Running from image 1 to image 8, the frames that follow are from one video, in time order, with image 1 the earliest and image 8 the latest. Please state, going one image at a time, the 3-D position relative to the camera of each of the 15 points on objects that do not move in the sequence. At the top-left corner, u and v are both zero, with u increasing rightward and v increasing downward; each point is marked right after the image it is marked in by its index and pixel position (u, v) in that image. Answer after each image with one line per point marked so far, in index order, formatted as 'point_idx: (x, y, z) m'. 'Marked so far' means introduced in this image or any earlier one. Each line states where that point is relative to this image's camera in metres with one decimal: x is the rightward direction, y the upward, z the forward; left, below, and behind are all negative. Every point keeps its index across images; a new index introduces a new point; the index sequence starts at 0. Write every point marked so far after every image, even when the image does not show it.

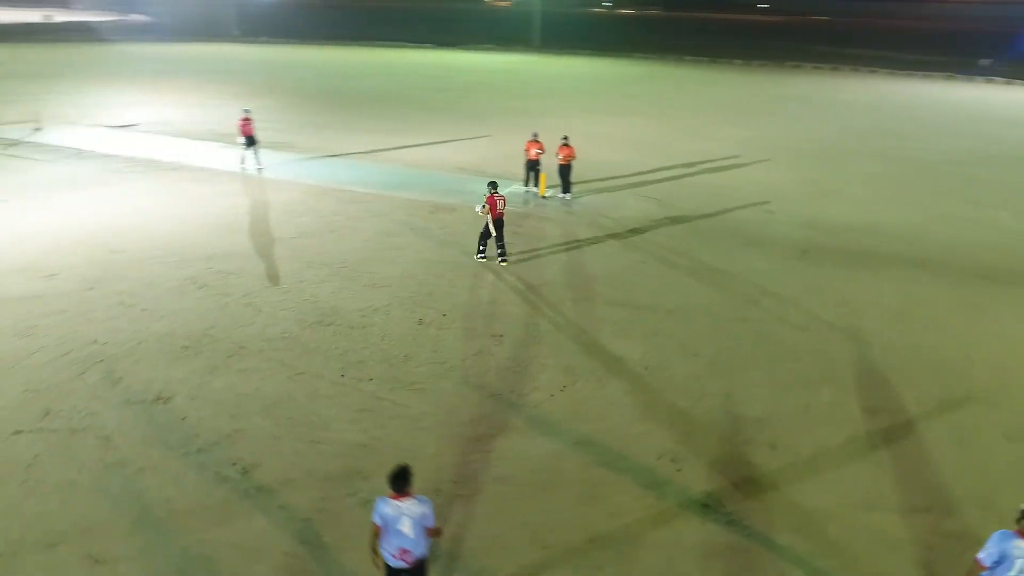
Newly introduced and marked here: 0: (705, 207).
0: (+3.5, +1.5, +13.4) m
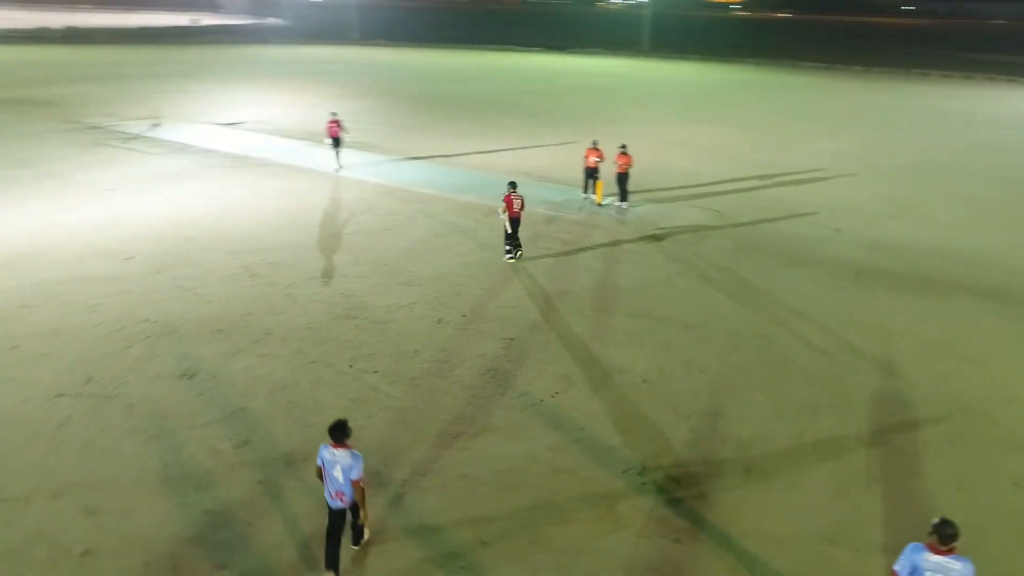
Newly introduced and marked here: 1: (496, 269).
0: (+4.5, +1.2, +13.0) m
1: (-0.3, +0.3, +10.3) m
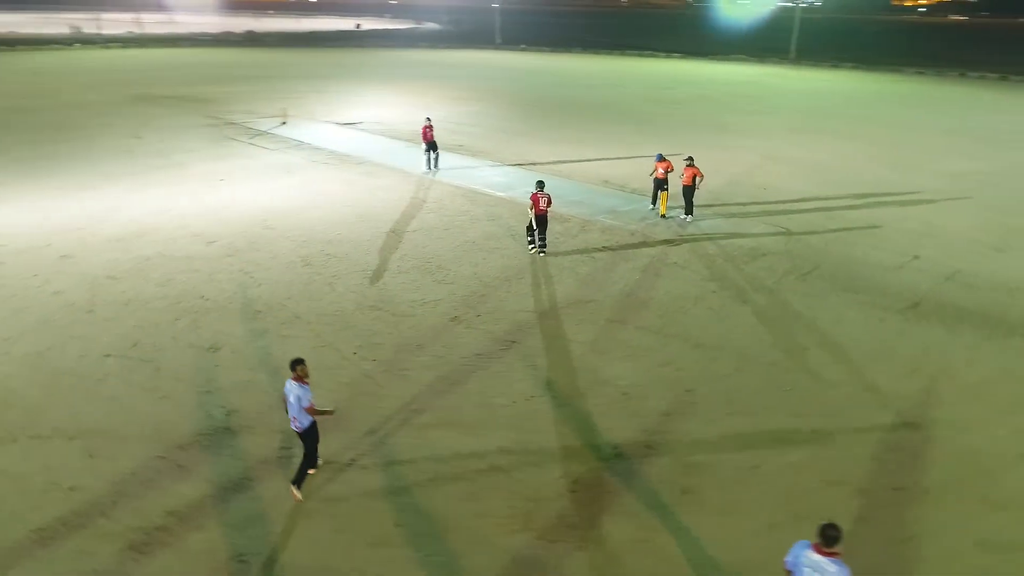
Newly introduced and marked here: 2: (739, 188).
0: (+5.5, +0.7, +12.3) m
1: (+0.2, +0.2, +10.6) m
2: (+5.0, +2.2, +16.0) m
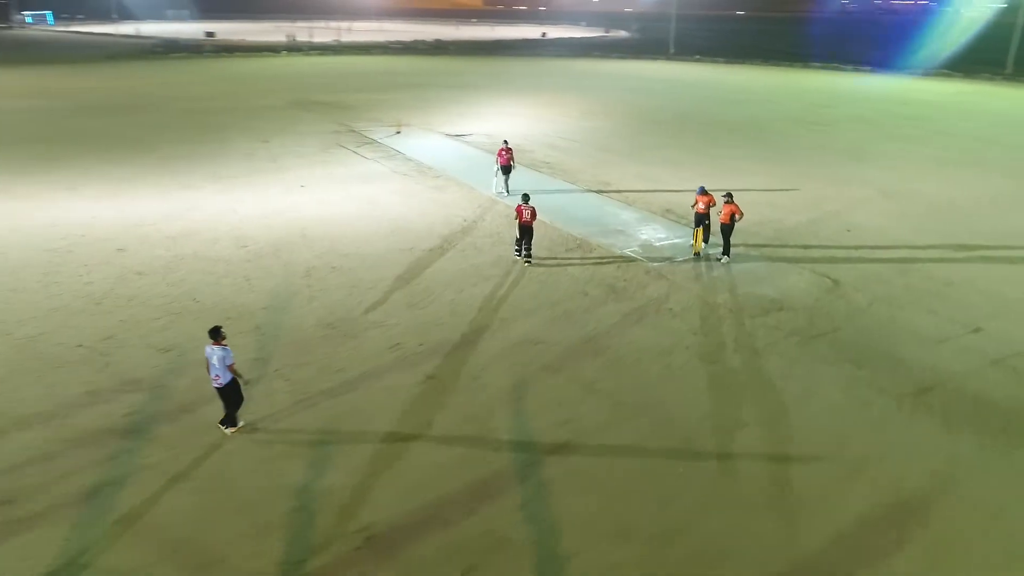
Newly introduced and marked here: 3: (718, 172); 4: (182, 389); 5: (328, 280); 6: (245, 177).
0: (+5.4, -0.2, +10.5) m
1: (-0.1, -0.3, +10.3) m
2: (+6.1, +1.2, +14.3) m
3: (+5.3, +2.9, +18.6) m
4: (-3.7, -1.2, +8.1) m
5: (-2.9, +0.1, +11.4) m
6: (-6.5, +2.7, +17.7) m
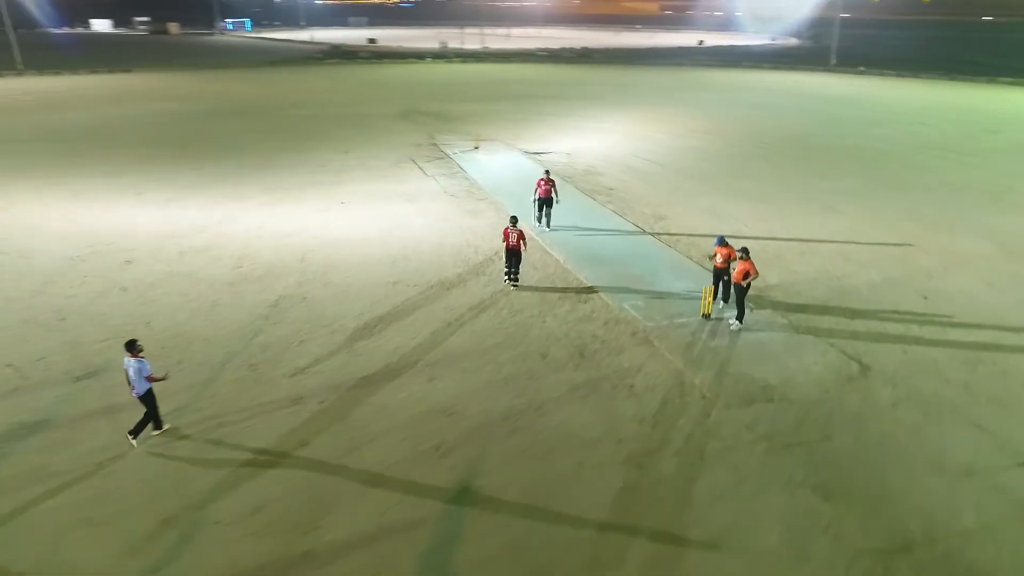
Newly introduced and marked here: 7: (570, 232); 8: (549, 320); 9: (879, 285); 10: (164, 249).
0: (+4.6, -1.4, +8.2) m
1: (-0.9, -0.9, +9.2) m
2: (+6.2, 0.0, +11.7) m
3: (+6.5, +1.7, +16.1) m
4: (-4.9, -1.5, +7.9) m
5: (-3.3, -0.4, +10.8) m
6: (-5.3, +2.4, +17.8) m
7: (+1.2, +1.1, +14.4) m
8: (+0.5, -0.5, +10.4) m
9: (+6.1, 0.0, +11.9) m
10: (-6.4, +0.7, +13.3) m
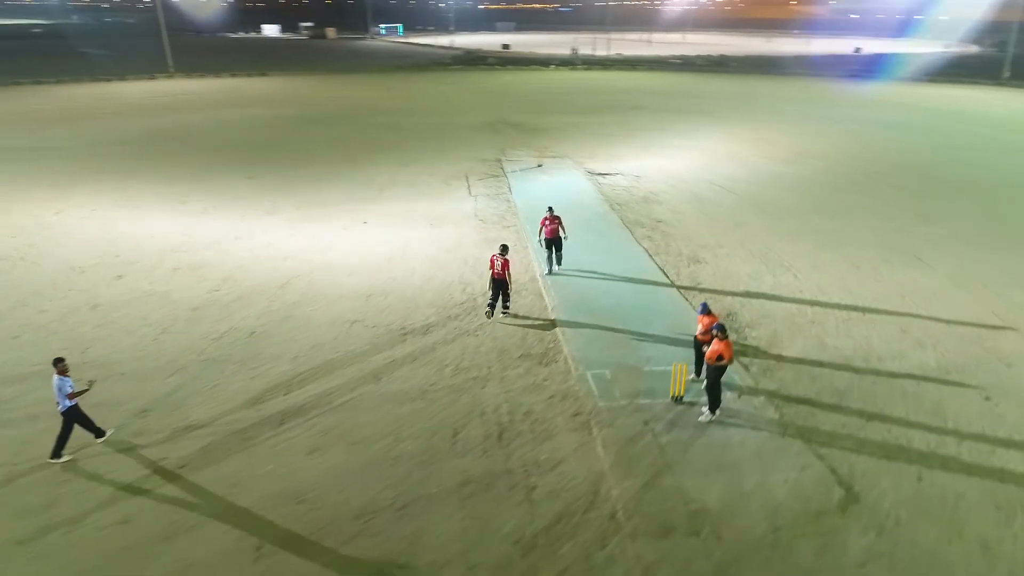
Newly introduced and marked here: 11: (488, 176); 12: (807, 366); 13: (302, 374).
0: (+3.2, -2.4, +6.0) m
1: (-1.9, -1.6, +8.1) m
2: (+5.5, -1.2, +9.2) m
3: (+6.8, +0.5, +13.4) m
4: (-6.2, -1.9, +7.5) m
5: (-4.0, -0.8, +10.1) m
6: (-4.3, +2.0, +17.3) m
7: (+1.2, +0.3, +12.8) m
8: (-0.3, -1.2, +9.0) m
9: (+5.5, -1.1, +9.3) m
10: (-6.4, +0.4, +13.2) m
11: (-0.6, +3.0, +19.8) m
12: (+3.9, -1.0, +9.5) m
13: (-2.7, -1.1, +9.3) m
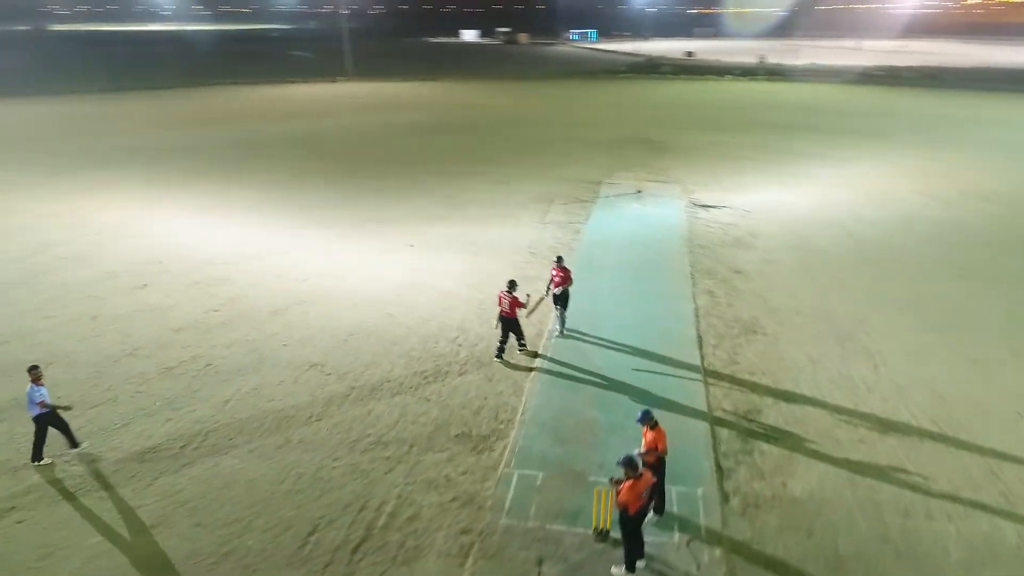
0: (+1.2, -3.3, +3.8) m
1: (-3.1, -2.1, +7.1) m
2: (+4.4, -2.4, +6.3) m
3: (+6.9, -1.0, +10.0) m
4: (-7.3, -2.0, +7.7) m
5: (-4.4, -1.2, +9.6) m
6: (-2.6, +1.5, +16.6) m
7: (+1.4, -0.6, +10.8) m
8: (-1.2, -1.9, +7.6) m
9: (+4.4, -2.4, +6.4) m
10: (-5.9, +0.2, +13.2) m
11: (+1.6, +2.2, +18.0) m
12: (+3.0, -2.1, +7.0) m
13: (-3.4, -1.6, +8.5) m
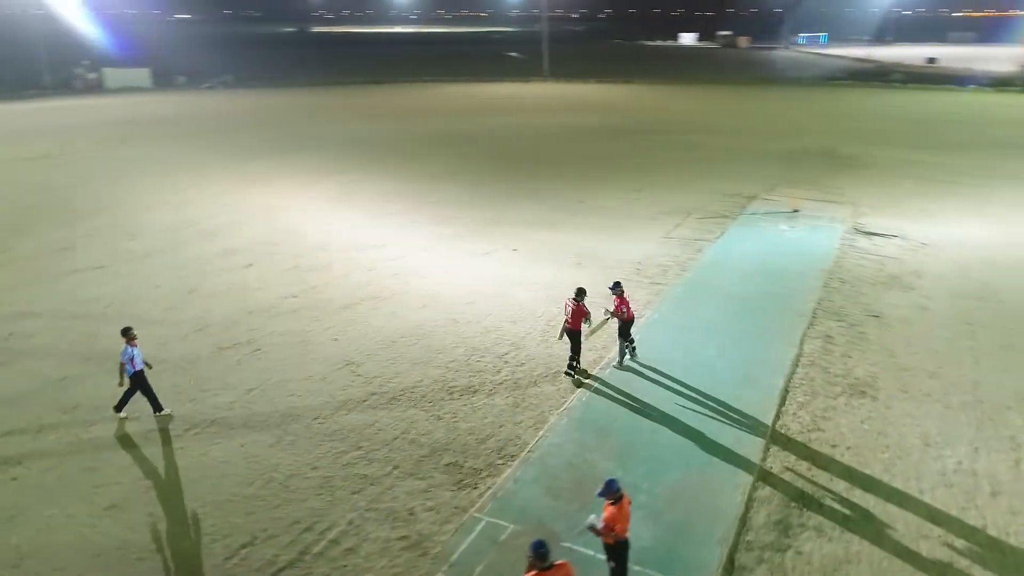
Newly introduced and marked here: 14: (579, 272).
0: (-0.2, -3.6, +2.7) m
1: (-3.3, -2.0, +7.0) m
2: (+3.6, -3.0, +4.1) m
3: (+7.1, -1.9, +7.0) m
4: (-7.2, -1.4, +8.7) m
5: (-3.8, -1.0, +9.8) m
6: (+0.1, +1.4, +16.0) m
7: (+2.1, -1.0, +9.4) m
8: (-1.4, -2.0, +6.9) m
9: (+3.6, -3.0, +4.3) m
10: (-4.1, +0.5, +13.6) m
11: (+4.6, +1.6, +16.2) m
12: (+2.4, -2.6, +5.2) m
13: (-3.2, -1.5, +8.4) m
14: (+1.3, +0.3, +12.9) m
